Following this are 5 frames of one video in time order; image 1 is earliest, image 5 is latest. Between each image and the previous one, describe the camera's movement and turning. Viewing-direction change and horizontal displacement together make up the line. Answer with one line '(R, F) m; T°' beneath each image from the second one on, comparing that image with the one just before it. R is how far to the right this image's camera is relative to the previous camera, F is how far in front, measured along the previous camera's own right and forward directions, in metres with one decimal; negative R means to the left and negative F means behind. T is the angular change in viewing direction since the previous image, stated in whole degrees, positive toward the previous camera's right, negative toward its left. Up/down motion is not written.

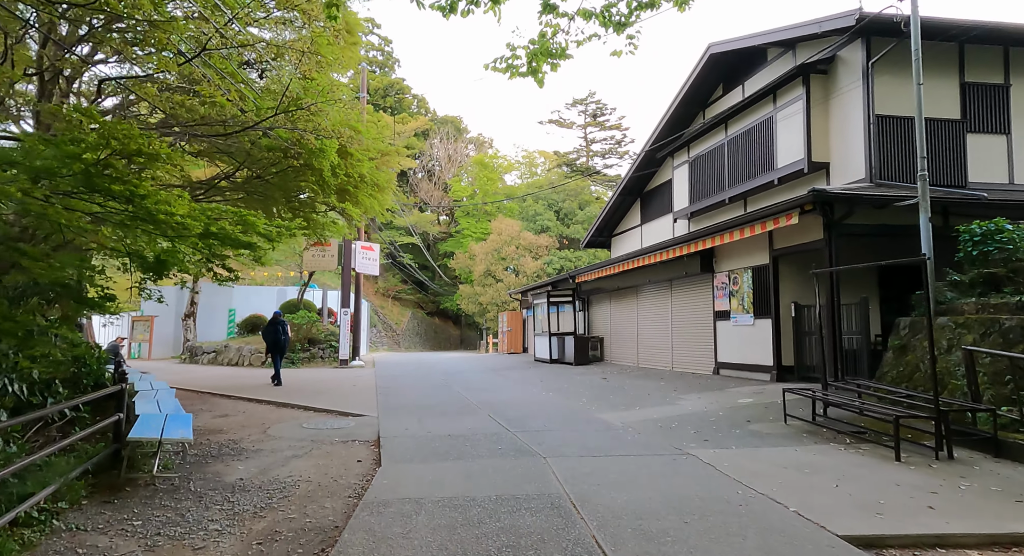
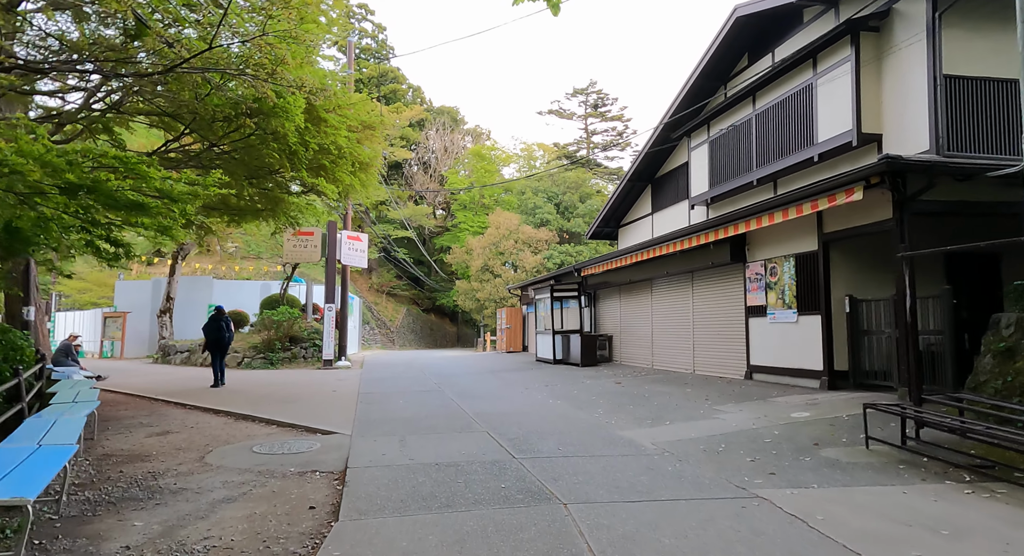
(-0.1, +1.5) m; 0°
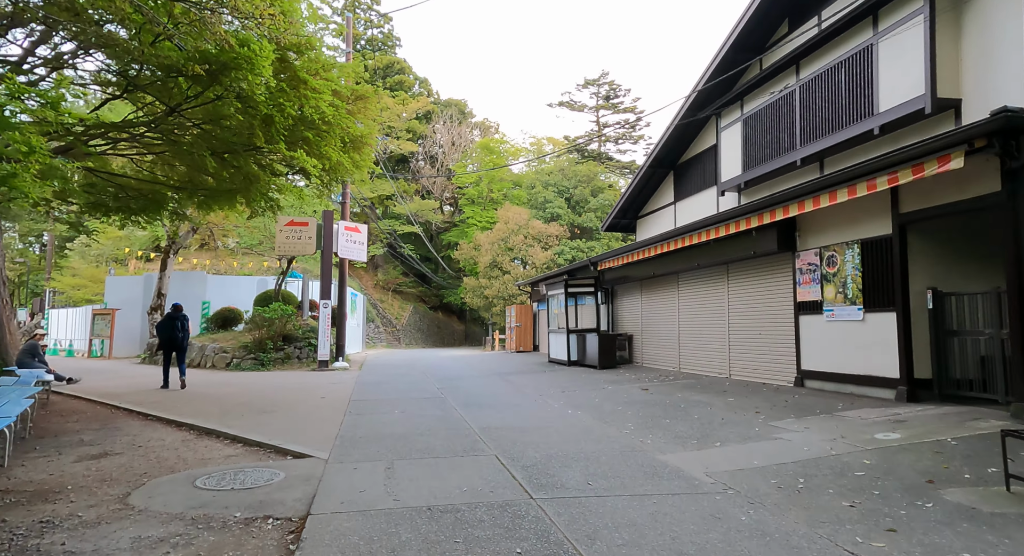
(-0.1, +1.3) m; -1°
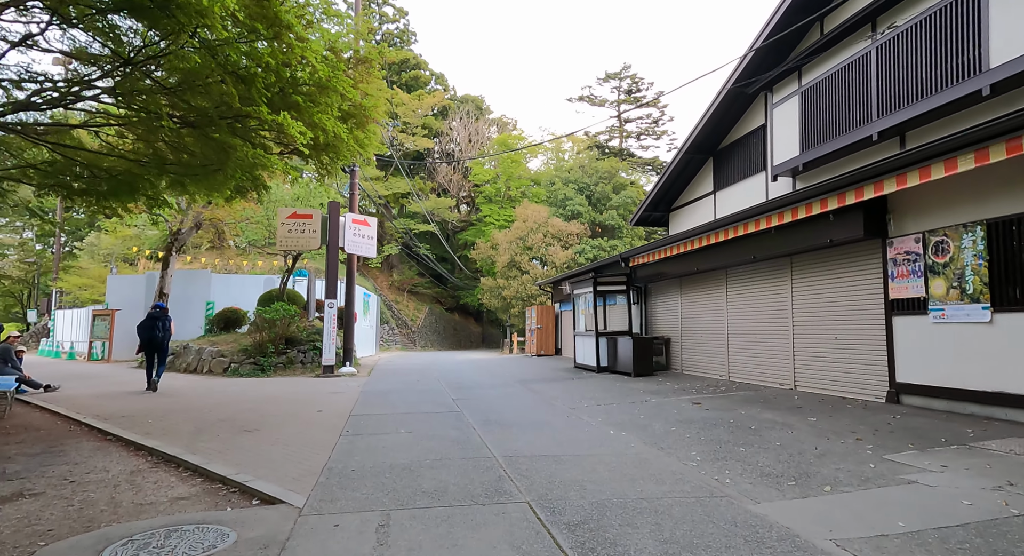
(-0.2, +1.5) m; -2°
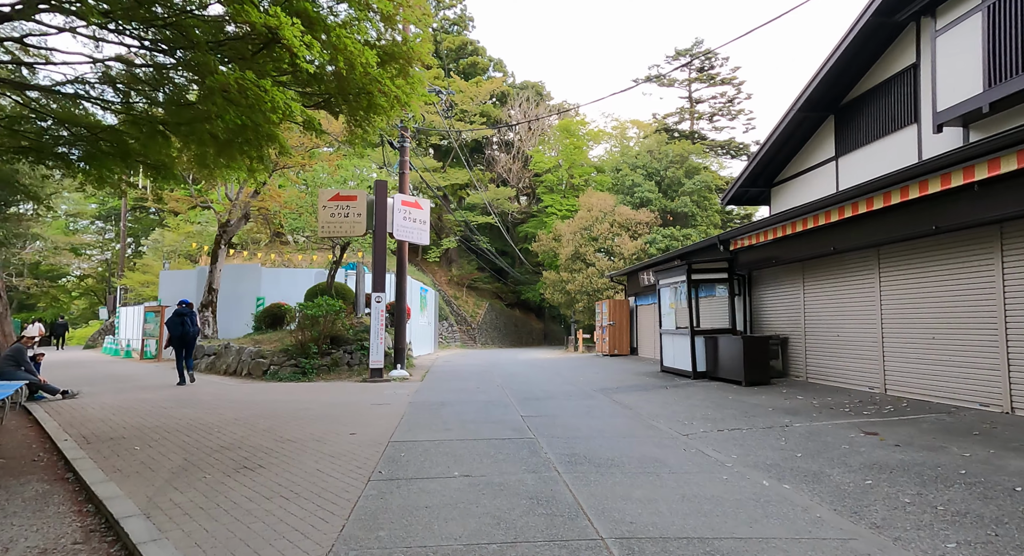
(-0.4, +2.2) m; -6°
